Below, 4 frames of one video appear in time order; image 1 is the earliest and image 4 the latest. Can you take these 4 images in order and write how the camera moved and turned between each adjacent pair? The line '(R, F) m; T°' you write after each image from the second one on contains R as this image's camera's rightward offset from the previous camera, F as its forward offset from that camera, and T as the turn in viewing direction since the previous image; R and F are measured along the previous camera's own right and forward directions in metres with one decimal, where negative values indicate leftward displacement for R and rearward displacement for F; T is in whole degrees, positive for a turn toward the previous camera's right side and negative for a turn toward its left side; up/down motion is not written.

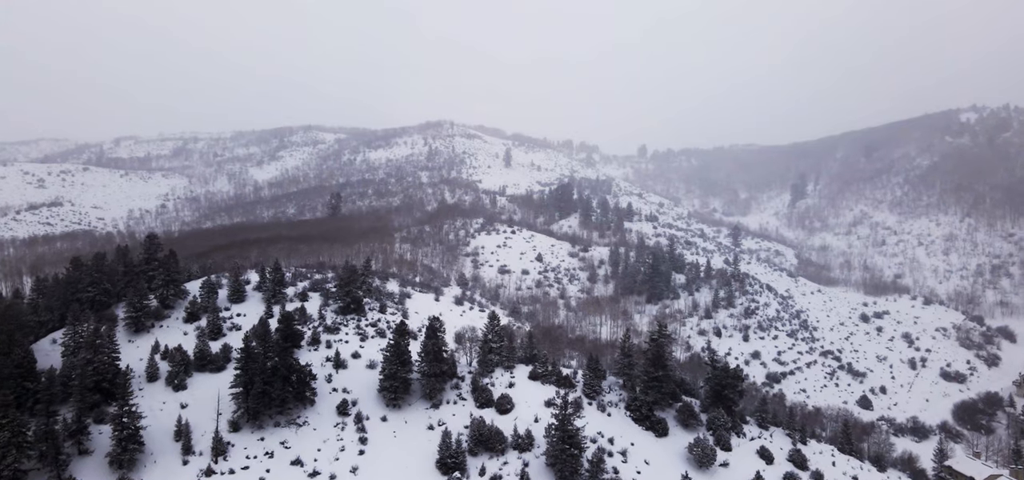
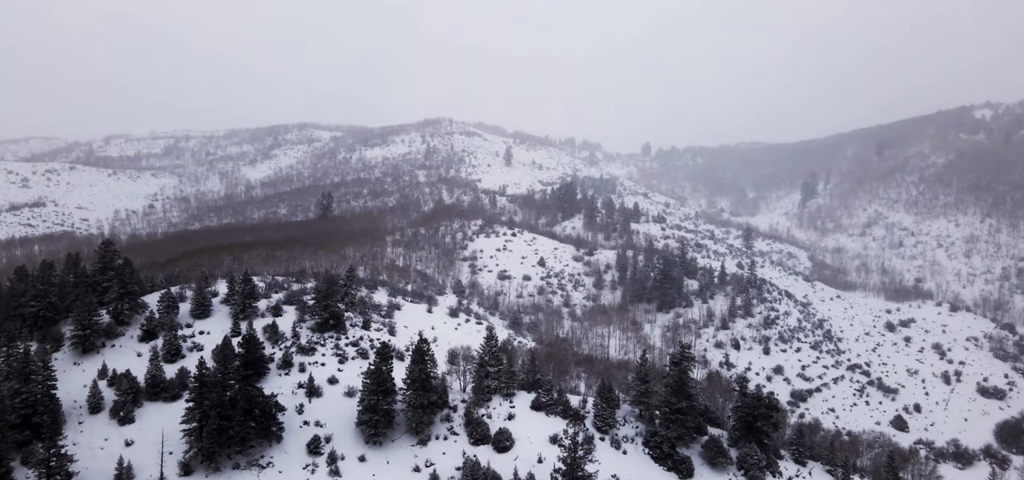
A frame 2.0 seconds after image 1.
(+0.1, +3.1) m; 0°
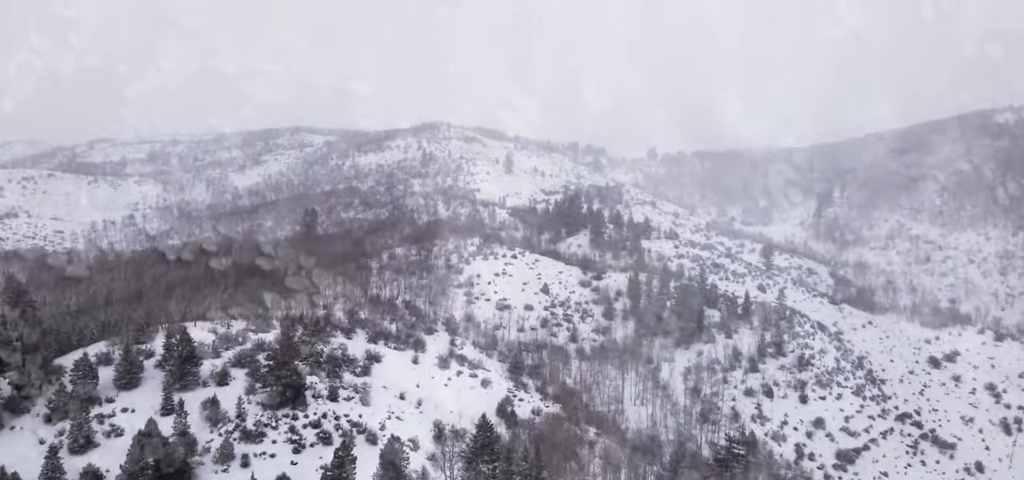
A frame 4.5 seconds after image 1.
(0.0, +4.5) m; 0°
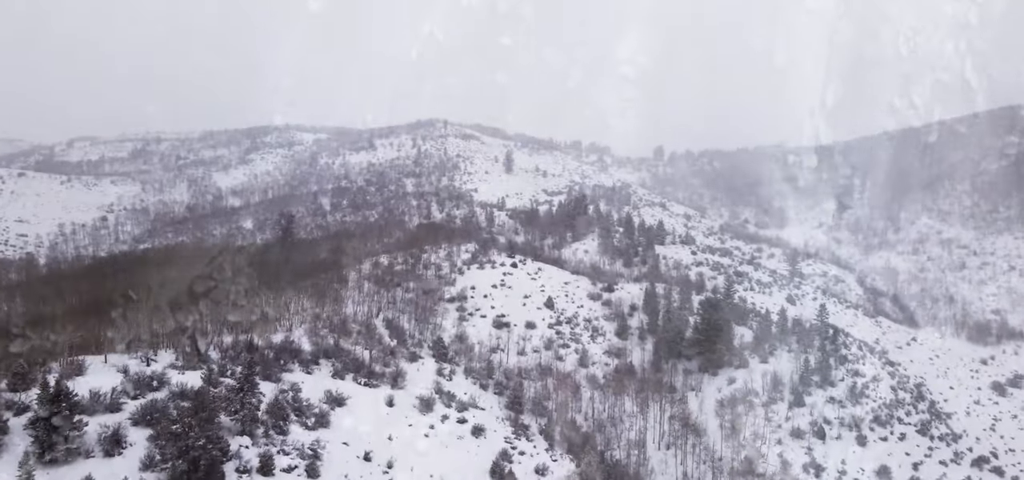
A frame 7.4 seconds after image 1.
(+0.1, +5.2) m; 0°
